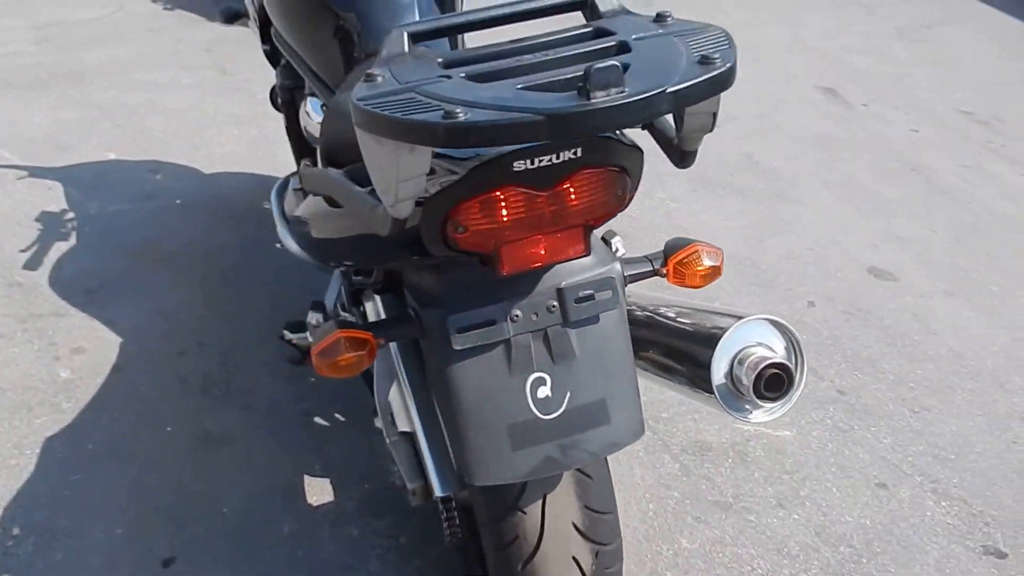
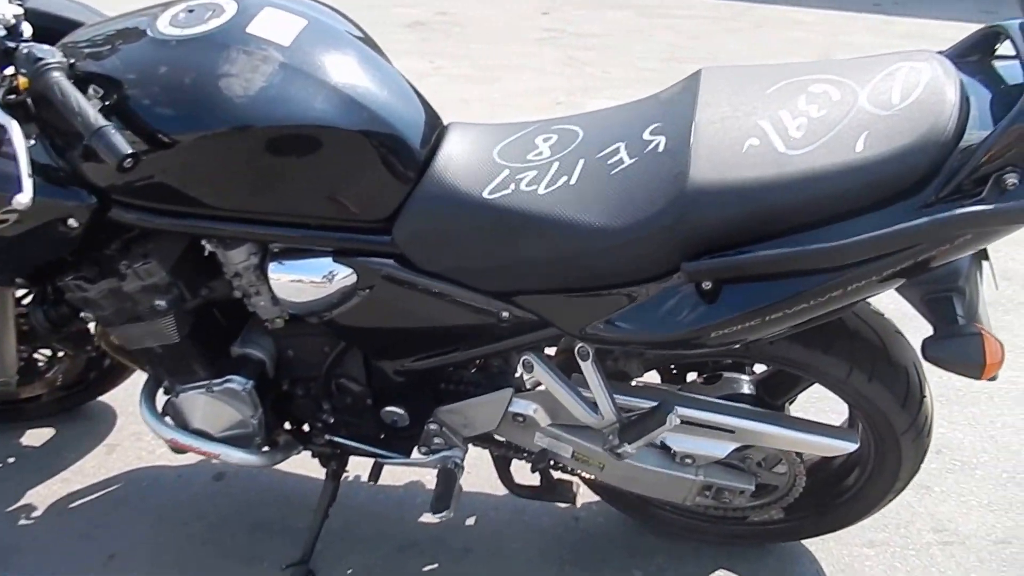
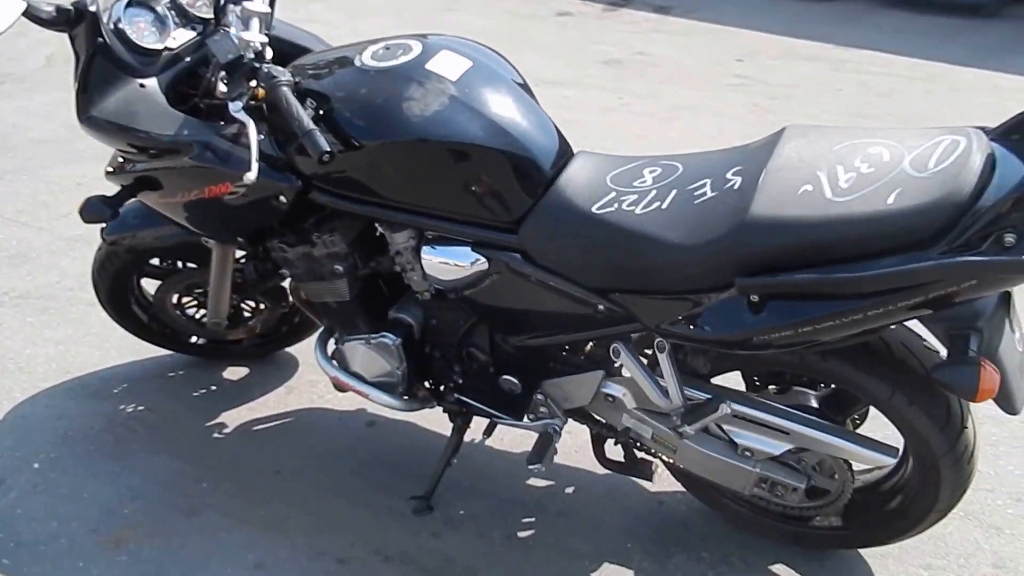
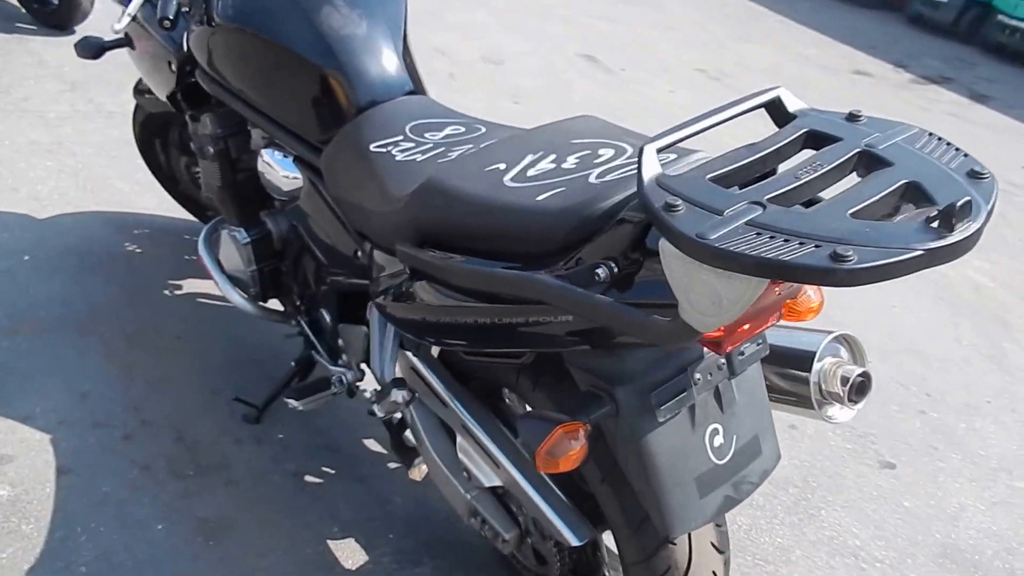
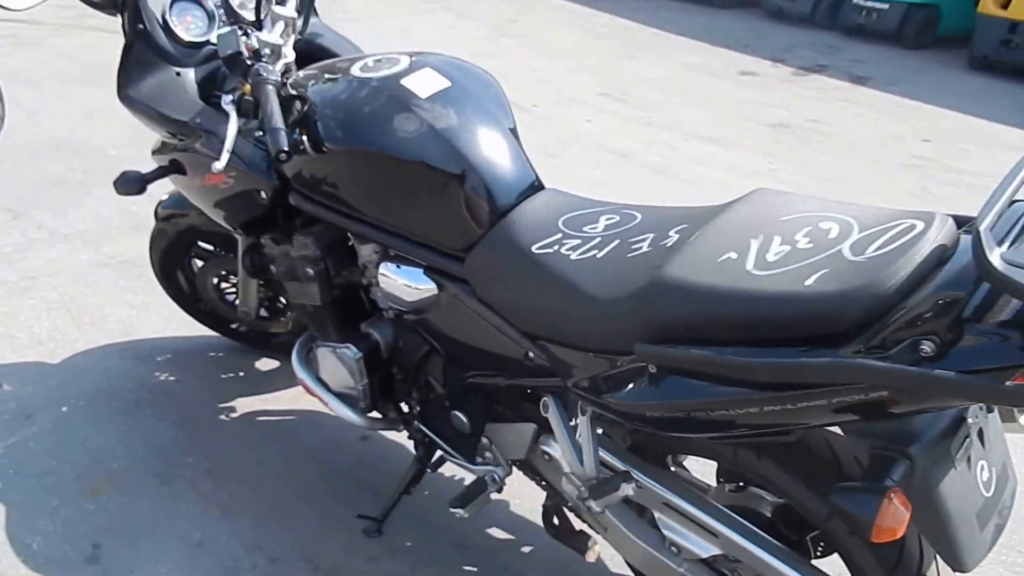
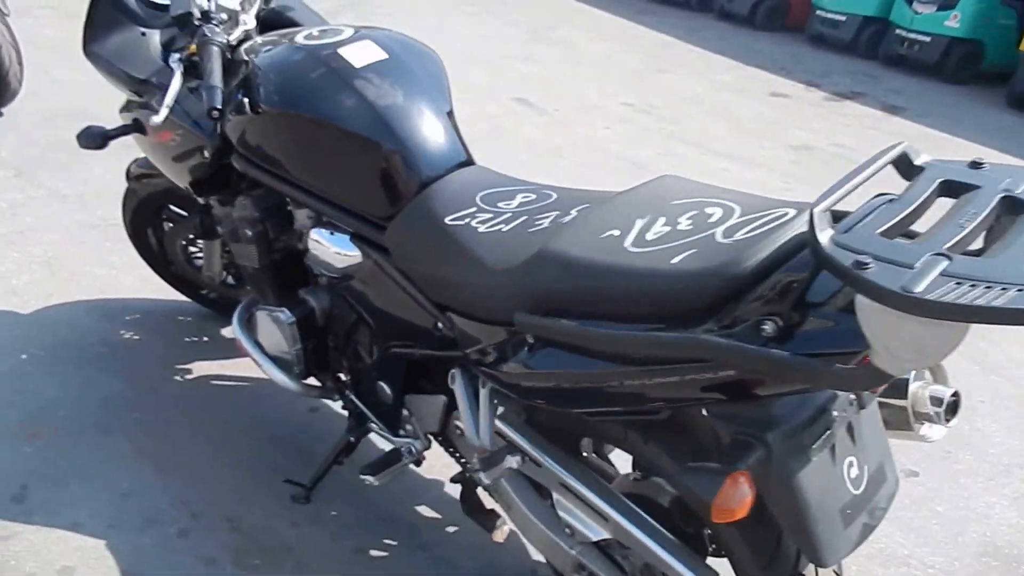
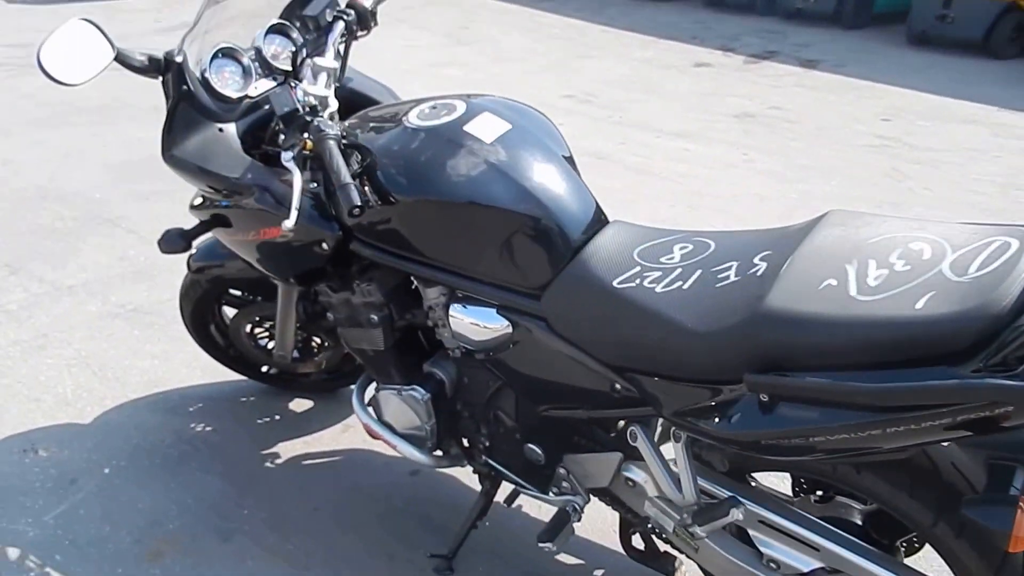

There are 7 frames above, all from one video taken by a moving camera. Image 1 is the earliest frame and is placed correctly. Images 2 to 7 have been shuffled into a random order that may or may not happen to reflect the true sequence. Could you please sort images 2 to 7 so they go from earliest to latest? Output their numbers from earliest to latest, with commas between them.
4, 6, 5, 7, 3, 2
